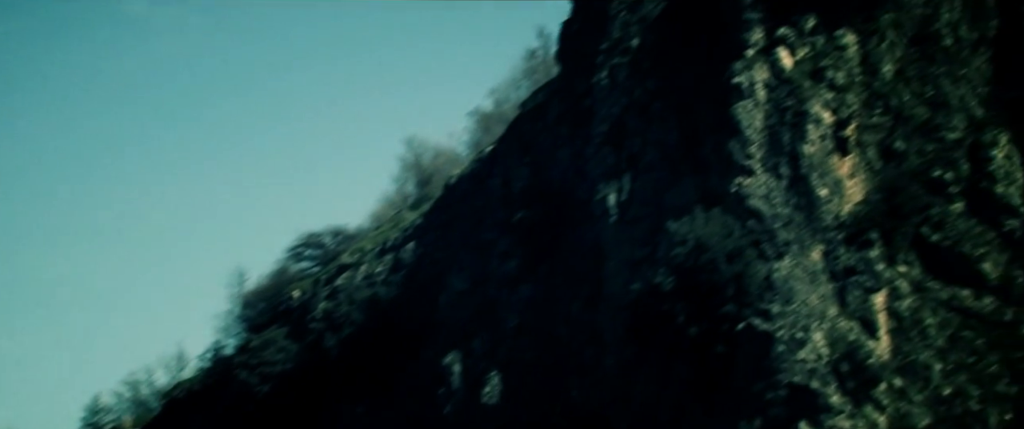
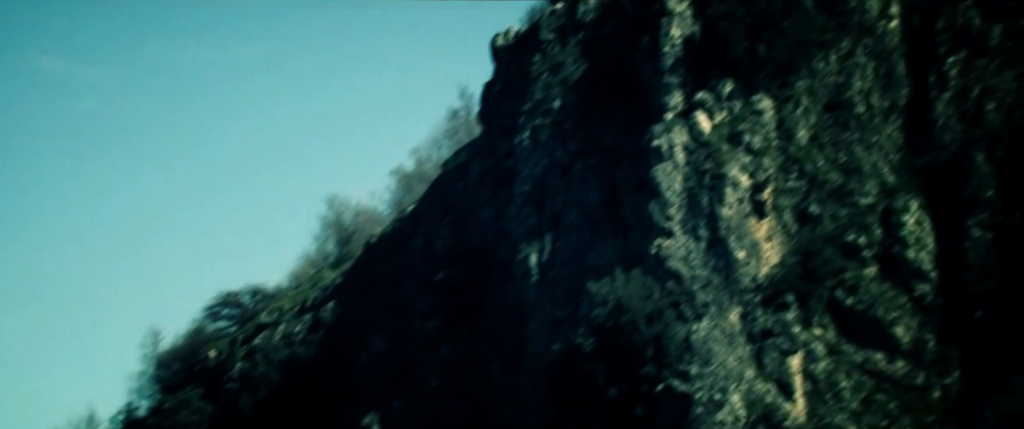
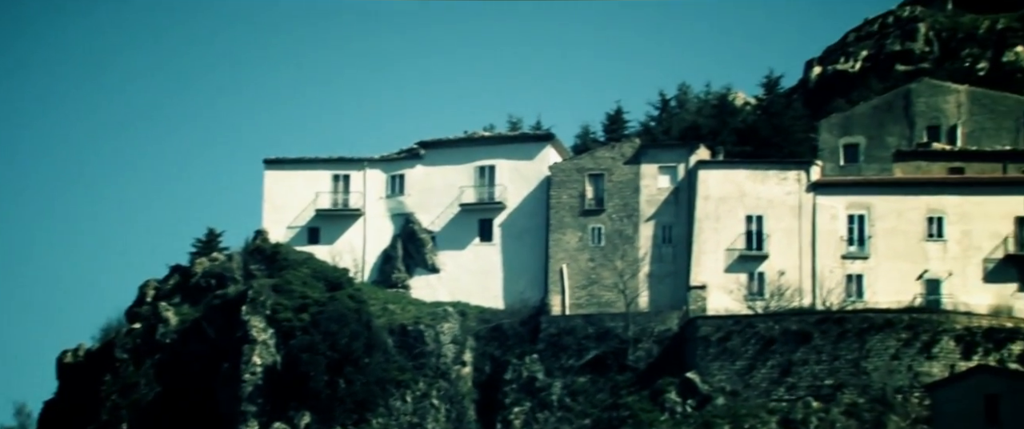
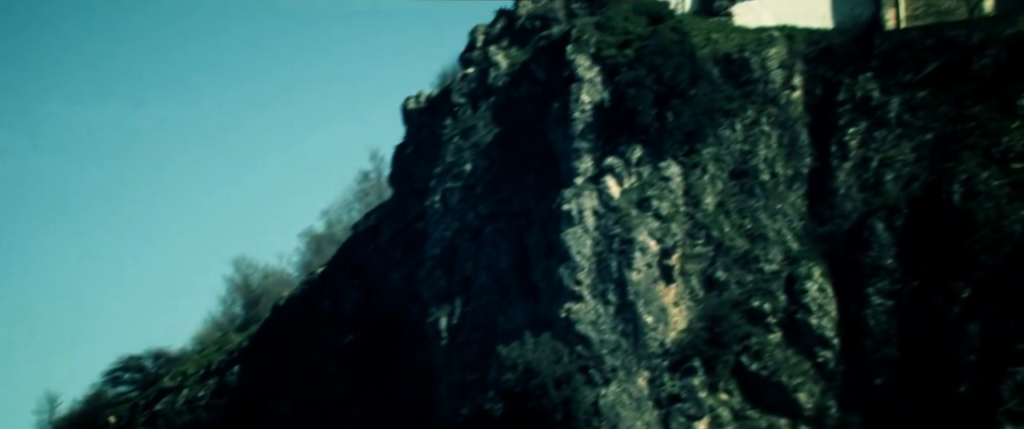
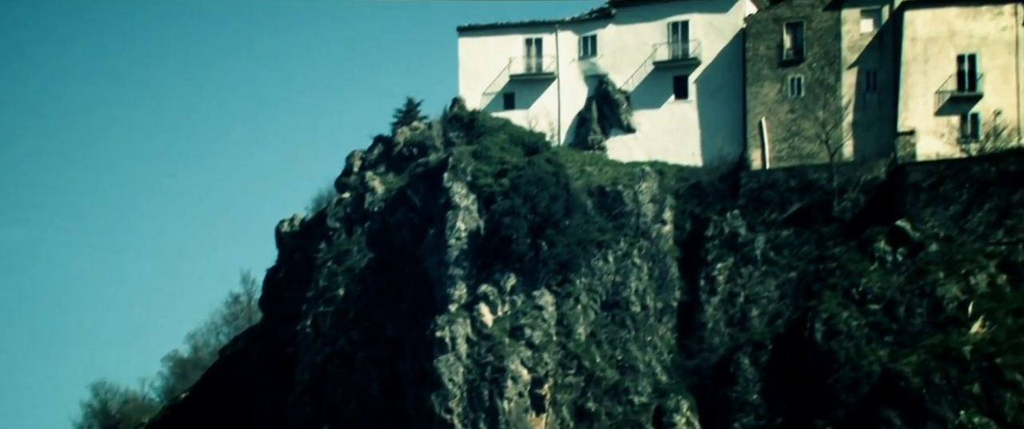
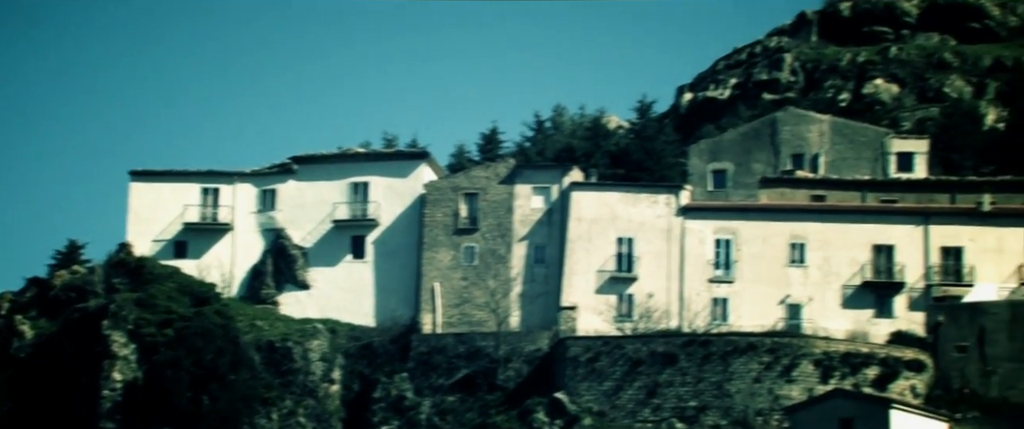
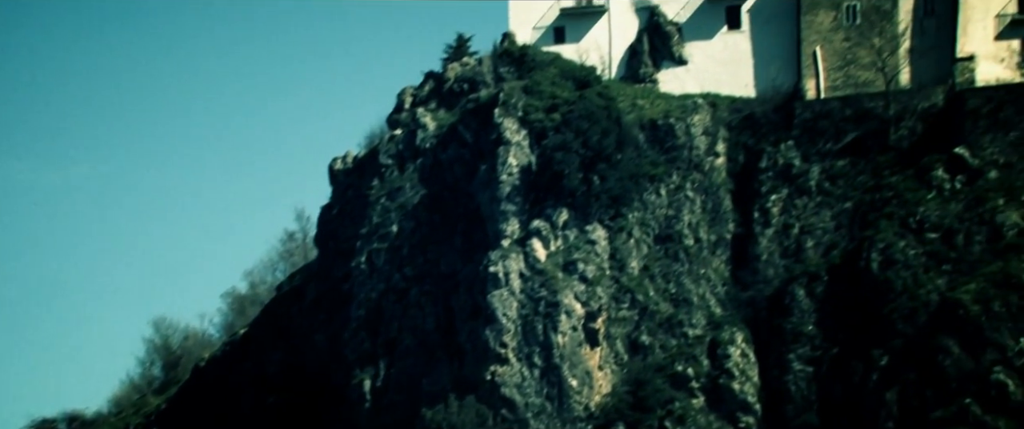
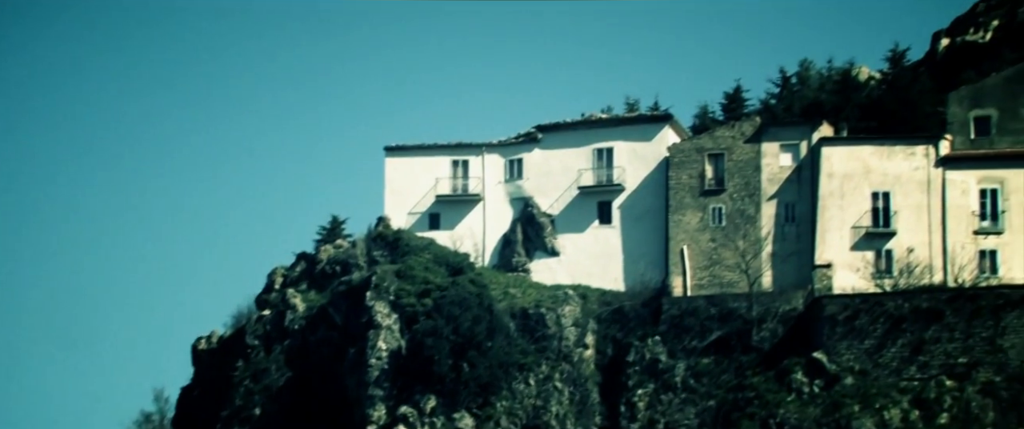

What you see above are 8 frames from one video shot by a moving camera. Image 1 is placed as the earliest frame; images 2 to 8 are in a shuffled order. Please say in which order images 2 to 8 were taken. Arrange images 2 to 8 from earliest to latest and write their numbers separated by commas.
2, 4, 7, 5, 8, 3, 6
